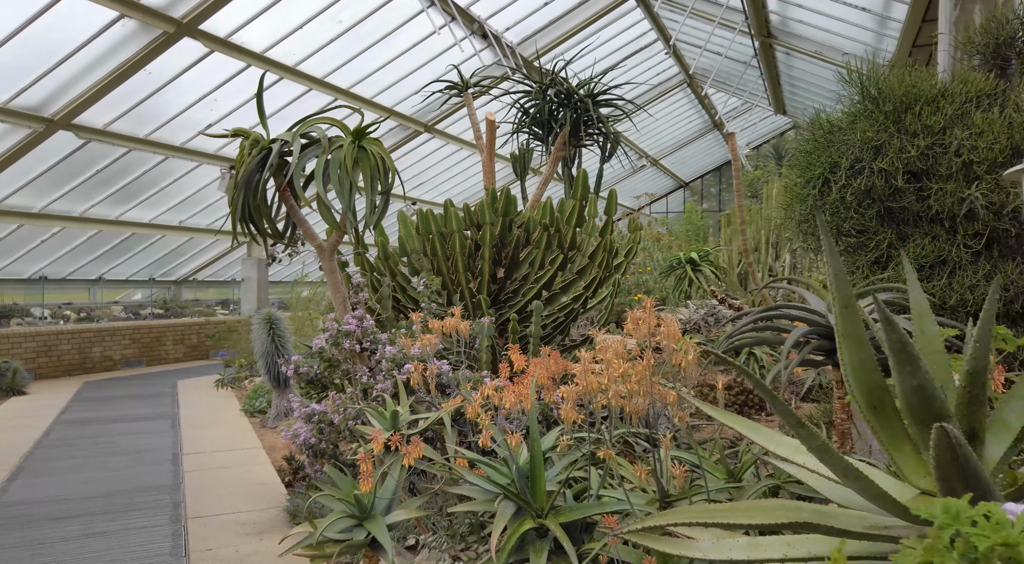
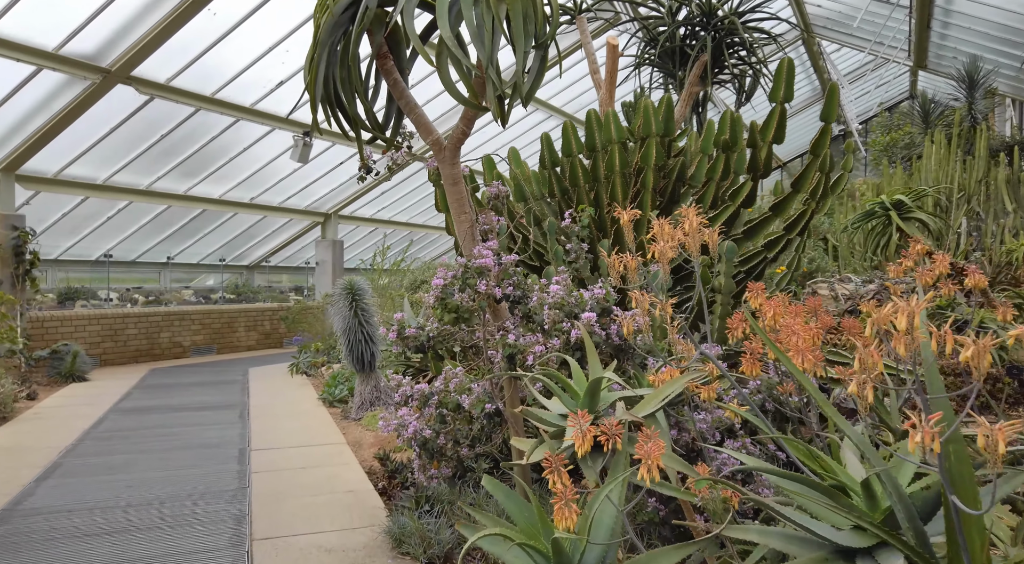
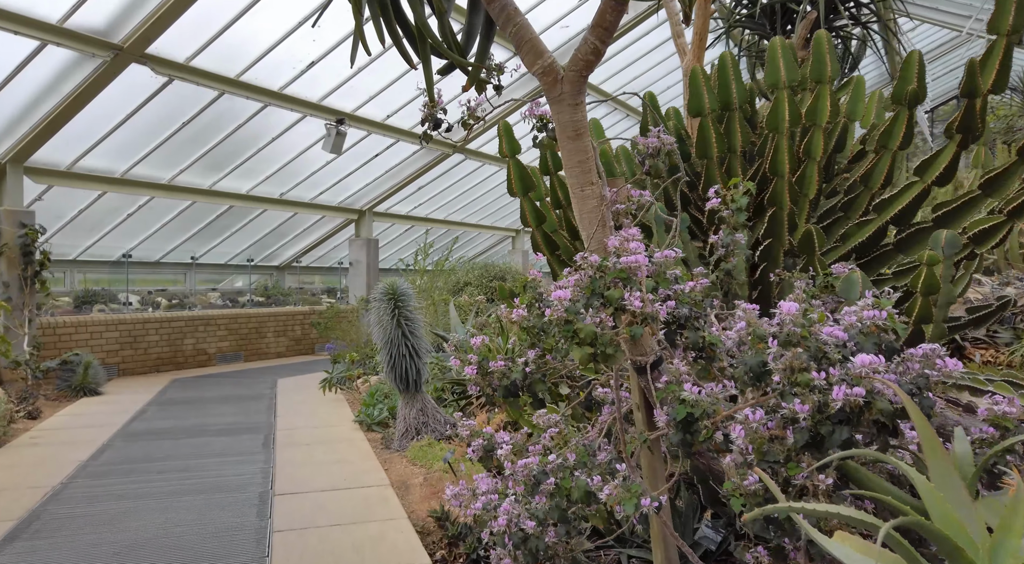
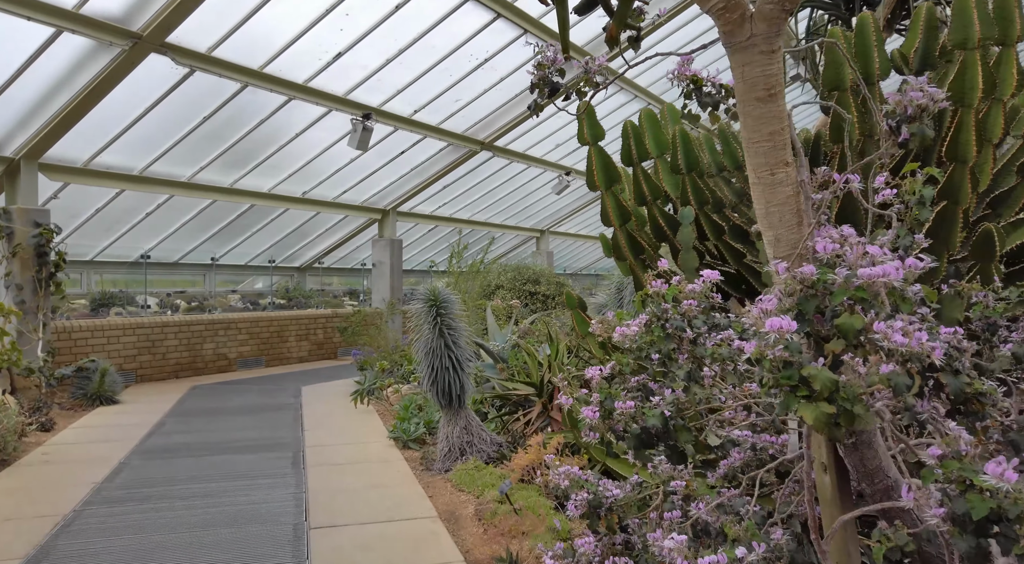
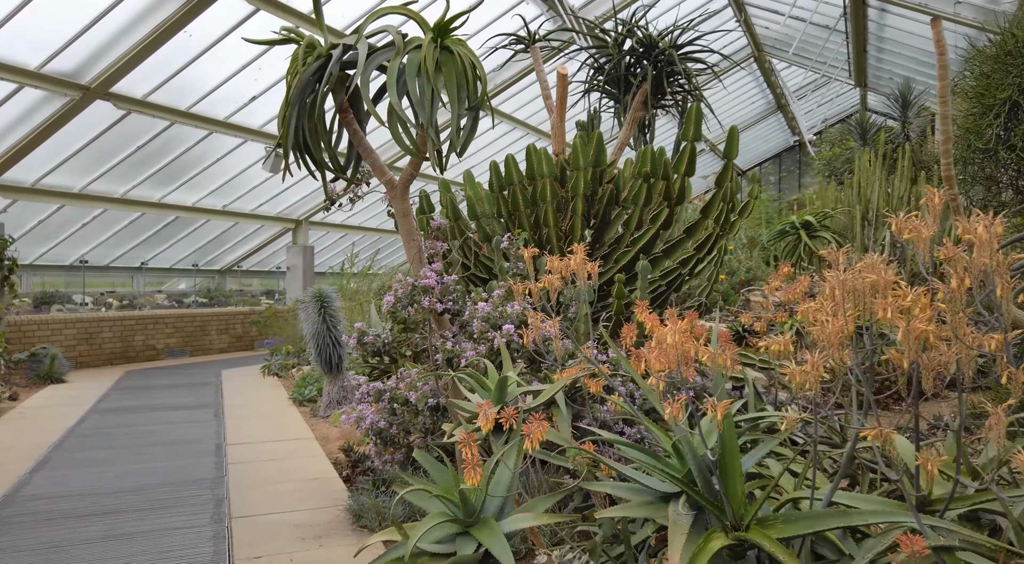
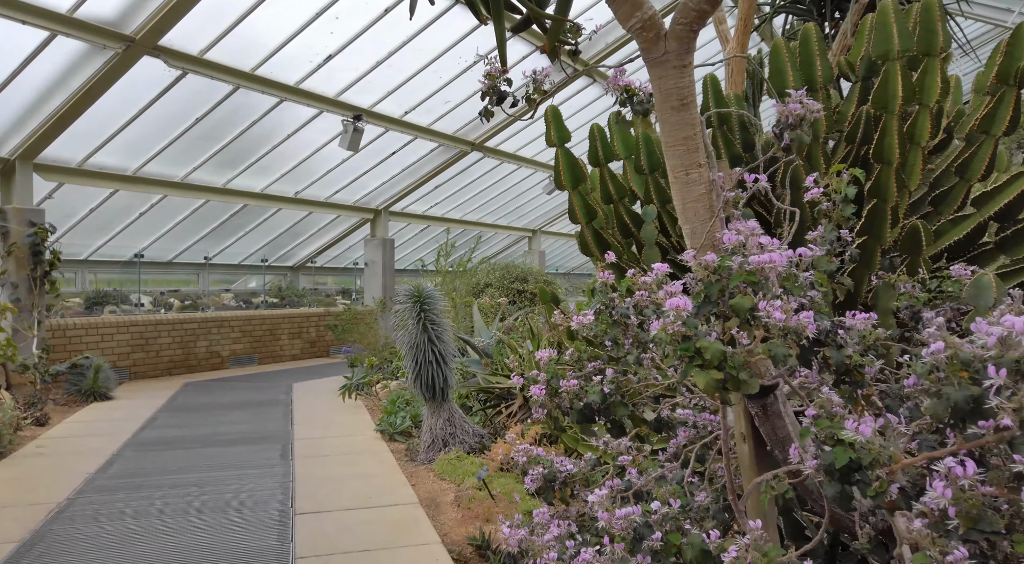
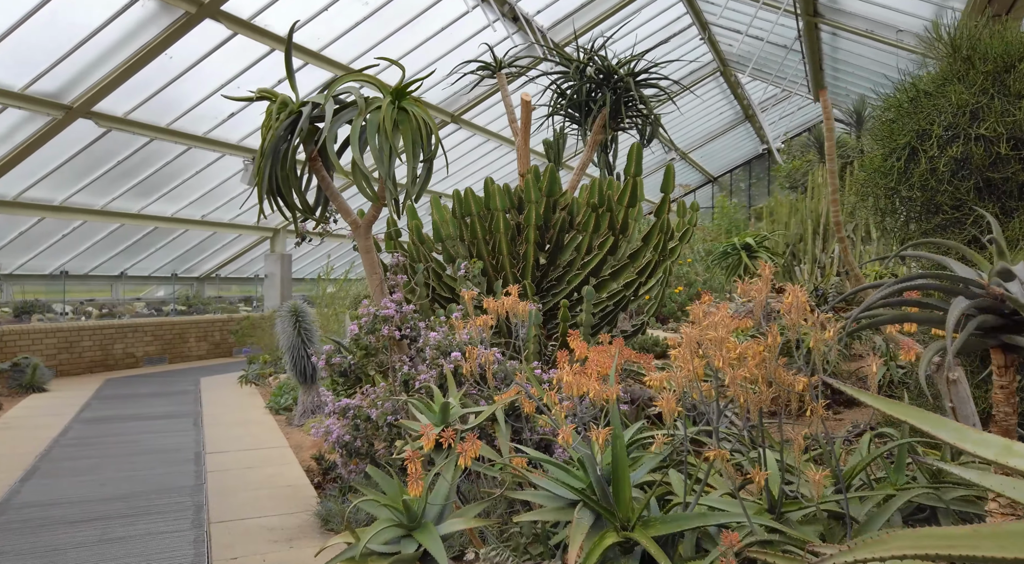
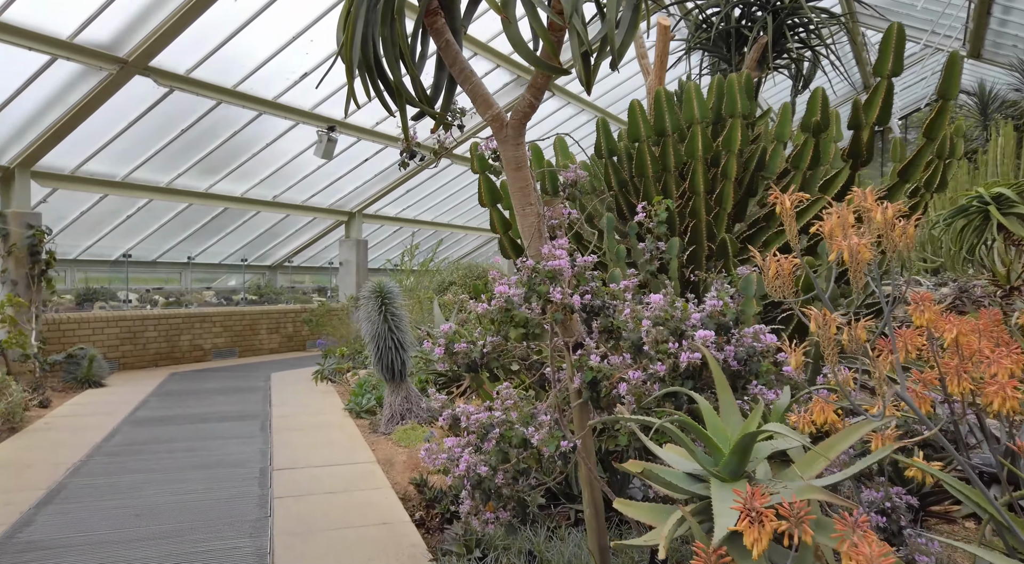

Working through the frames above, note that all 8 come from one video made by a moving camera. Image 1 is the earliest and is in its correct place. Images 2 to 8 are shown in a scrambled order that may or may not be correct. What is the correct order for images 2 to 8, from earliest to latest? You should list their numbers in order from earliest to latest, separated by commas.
7, 5, 2, 8, 3, 6, 4
